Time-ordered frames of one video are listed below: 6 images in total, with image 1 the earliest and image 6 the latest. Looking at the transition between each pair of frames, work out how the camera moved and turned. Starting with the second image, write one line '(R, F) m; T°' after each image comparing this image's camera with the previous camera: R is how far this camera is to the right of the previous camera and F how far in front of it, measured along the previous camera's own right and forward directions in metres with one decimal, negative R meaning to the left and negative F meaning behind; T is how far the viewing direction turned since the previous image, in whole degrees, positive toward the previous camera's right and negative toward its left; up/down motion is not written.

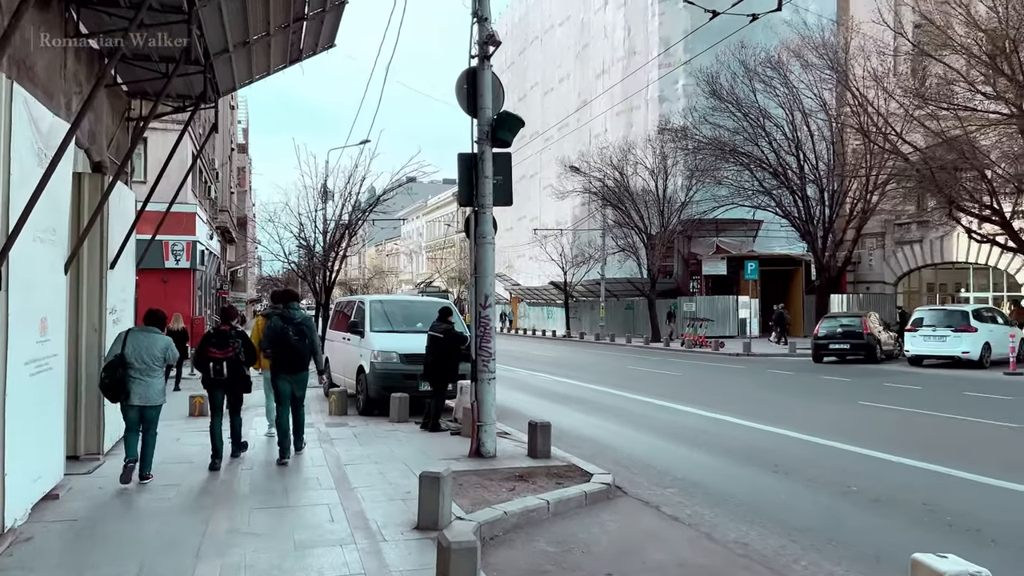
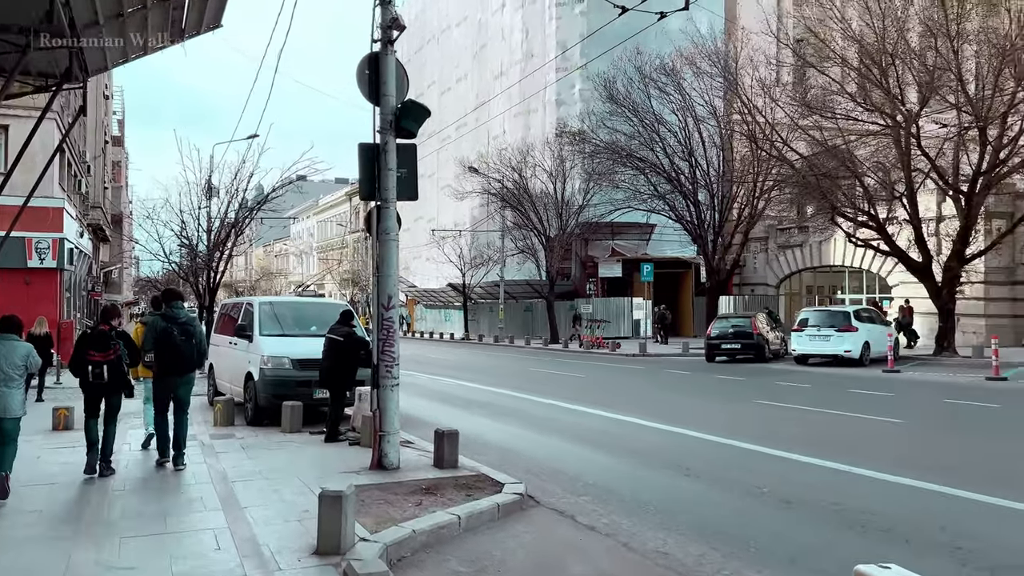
(-0.1, +0.5) m; +8°
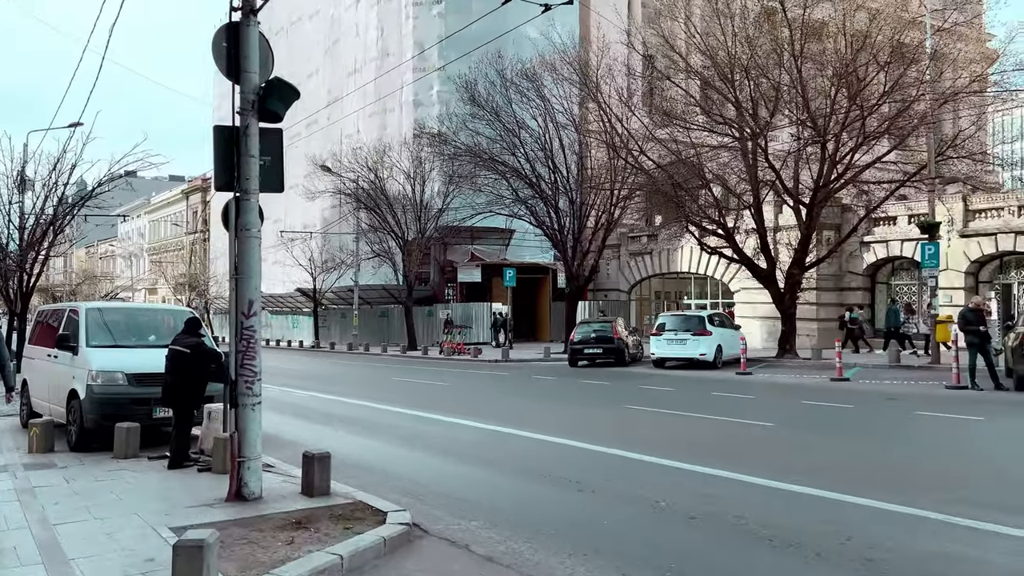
(-0.3, +0.7) m; +11°
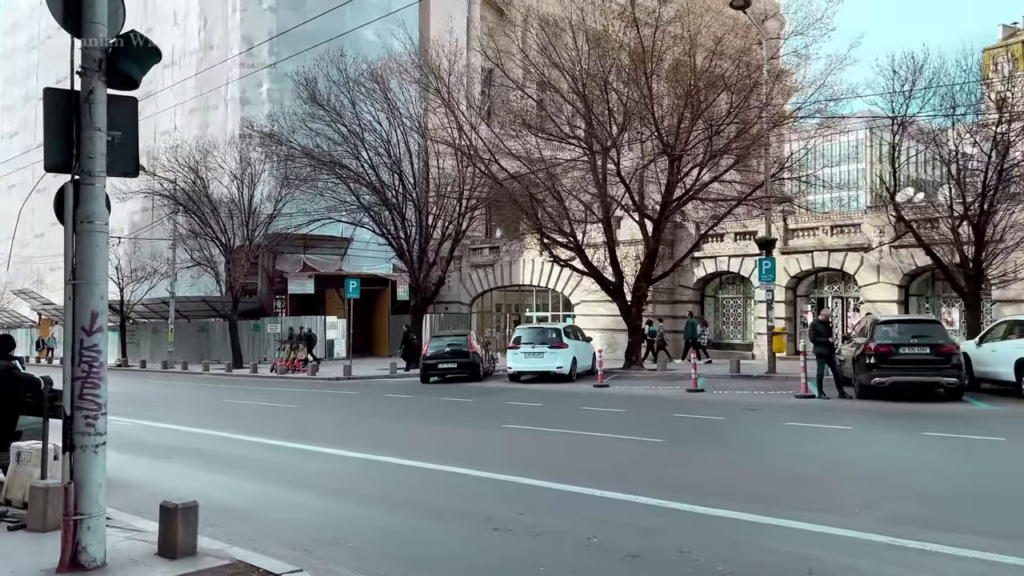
(-0.7, +1.0) m; +13°
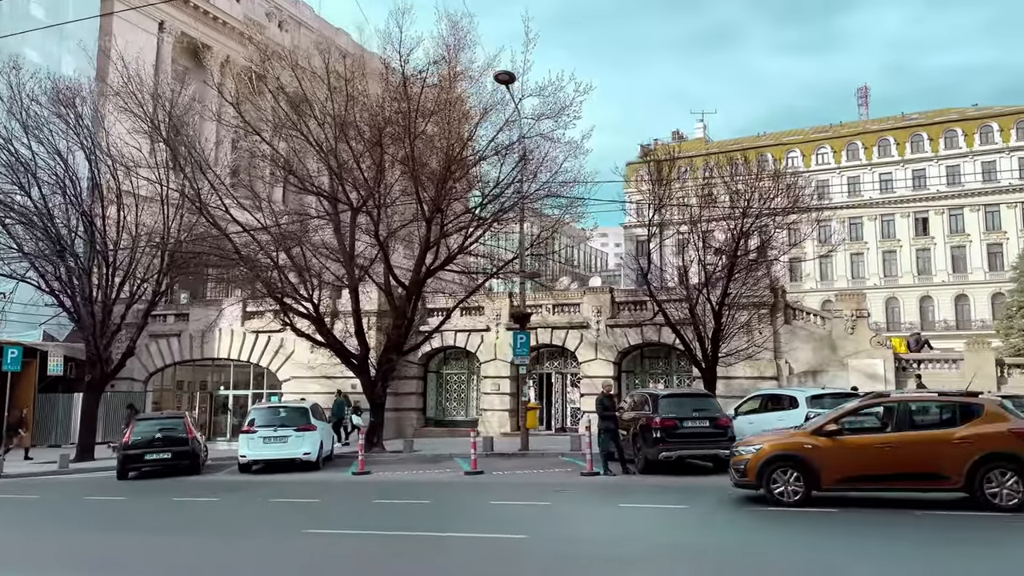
(-2.1, +2.3) m; +25°
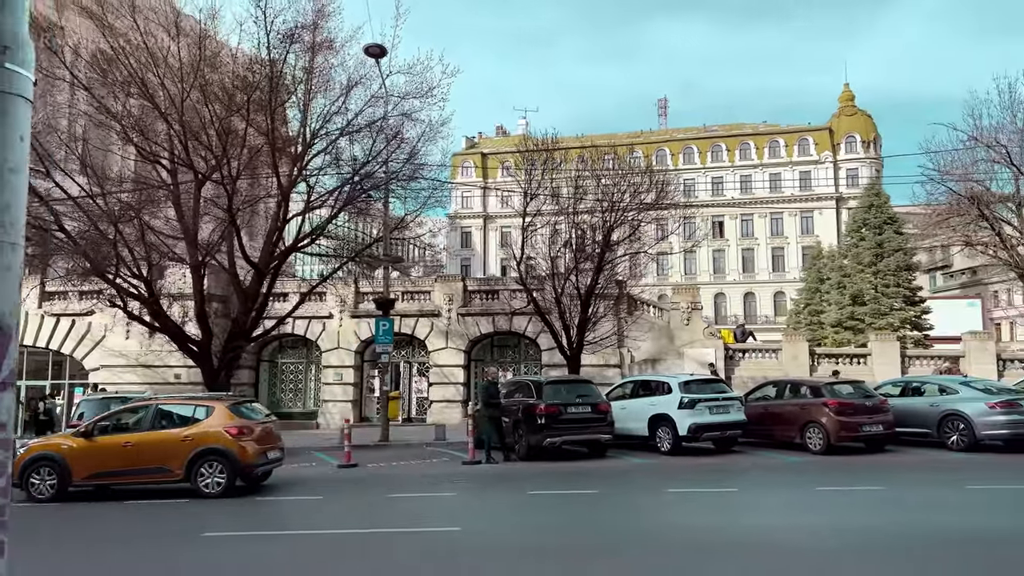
(-1.5, +0.6) m; +14°
